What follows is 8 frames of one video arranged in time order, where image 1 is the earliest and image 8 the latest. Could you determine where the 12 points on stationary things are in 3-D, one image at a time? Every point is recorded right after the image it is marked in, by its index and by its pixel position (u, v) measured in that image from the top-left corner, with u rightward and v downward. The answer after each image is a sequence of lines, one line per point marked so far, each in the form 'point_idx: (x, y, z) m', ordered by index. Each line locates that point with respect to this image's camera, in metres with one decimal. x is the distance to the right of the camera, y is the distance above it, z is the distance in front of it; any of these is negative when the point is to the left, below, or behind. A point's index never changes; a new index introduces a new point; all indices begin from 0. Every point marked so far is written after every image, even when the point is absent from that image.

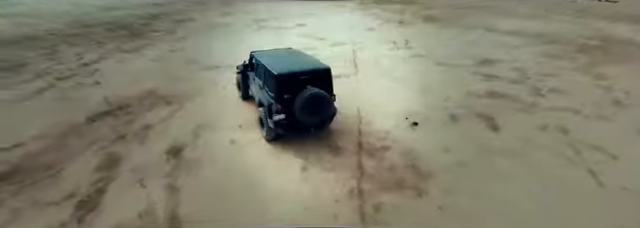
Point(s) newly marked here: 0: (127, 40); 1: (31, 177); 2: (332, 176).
0: (-9.7, +3.7, +13.7) m
1: (-5.1, -1.1, +4.9) m
2: (+0.1, -1.1, +4.9) m
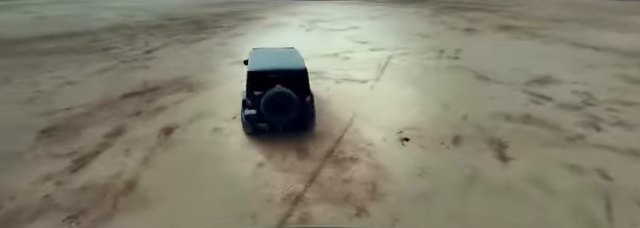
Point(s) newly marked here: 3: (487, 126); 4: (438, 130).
0: (-7.4, +4.6, +15.8) m
1: (-5.8, -0.5, +6.1) m
2: (-0.8, -1.1, +4.9) m
3: (+4.0, -0.3, +6.6) m
4: (+2.8, -0.4, +6.4) m
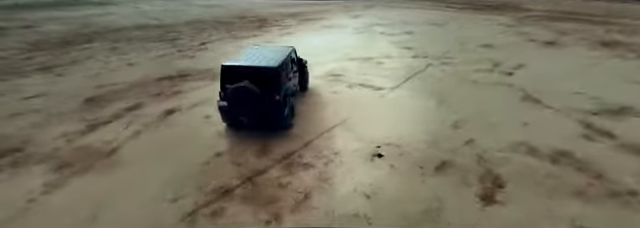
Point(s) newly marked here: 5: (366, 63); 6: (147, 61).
0: (-4.4, +5.3, +17.2) m
1: (-6.1, +0.3, +7.5) m
2: (-1.8, -1.0, +5.0) m
3: (+3.4, -0.8, +5.4) m
4: (+2.1, -0.8, +5.5) m
5: (+1.9, +2.1, +11.1) m
6: (-6.9, +2.1, +11.0) m
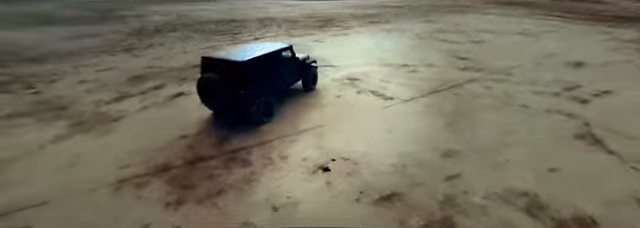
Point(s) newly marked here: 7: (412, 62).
0: (-0.8, +5.5, +17.7) m
1: (-6.0, +1.1, +9.0) m
2: (-2.8, -0.7, +5.3) m
3: (+2.2, -1.3, +4.2) m
4: (+1.1, -1.1, +4.7) m
5: (+2.9, +1.6, +10.0) m
6: (-5.4, +2.9, +12.5) m
7: (+3.7, +2.1, +11.0) m
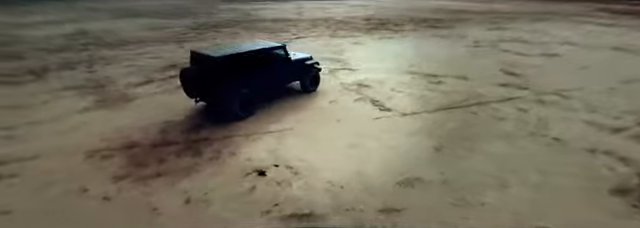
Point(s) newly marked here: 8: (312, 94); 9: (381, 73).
0: (+2.1, +5.2, +17.3) m
1: (-5.6, +1.7, +10.2) m
2: (-3.6, -0.4, +5.9) m
3: (+0.8, -1.6, +3.5) m
4: (-0.1, -1.2, +4.2) m
5: (+3.3, +1.1, +9.0) m
6: (-3.9, +3.3, +13.4) m
7: (+4.4, +1.5, +9.7) m
8: (-0.2, +0.6, +8.0) m
9: (+2.1, +1.4, +9.5) m
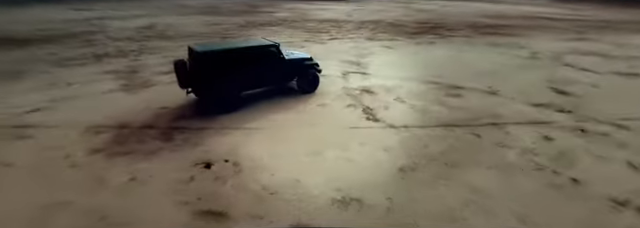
0: (+4.5, +4.8, +16.4) m
1: (-4.9, +2.2, +11.1) m
2: (-4.1, -0.1, +6.5) m
3: (-0.5, -1.7, +3.2) m
4: (-1.2, -1.2, +4.1) m
5: (+3.4, +0.7, +8.0) m
6: (-2.4, +3.6, +13.9) m
7: (+4.7, +0.9, +8.5) m
8: (-0.3, +0.5, +7.8) m
9: (+2.4, +1.1, +8.8) m
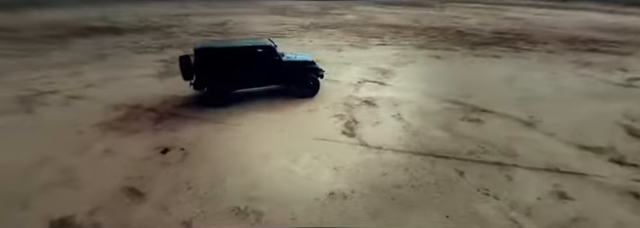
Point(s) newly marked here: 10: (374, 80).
0: (+7.2, +3.7, +14.4) m
1: (-3.6, +2.5, +12.0) m
2: (-4.4, +0.3, +7.4) m
3: (-2.1, -1.6, +3.2) m
4: (-2.4, -1.1, +4.3) m
5: (+3.2, 0.0, +6.8) m
6: (-0.2, +3.5, +14.0) m
7: (+4.6, +0.1, +6.8) m
8: (-0.3, +0.4, +7.6) m
9: (+2.6, +0.6, +7.8) m
10: (+1.9, +1.2, +9.1) m
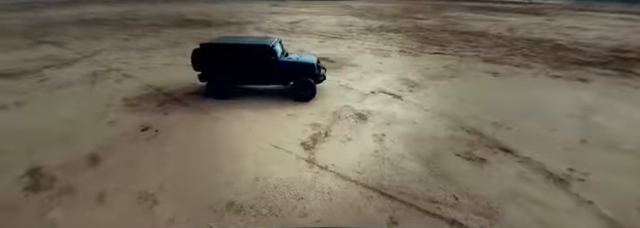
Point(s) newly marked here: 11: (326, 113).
0: (+9.2, +2.2, +11.3) m
1: (-1.8, +2.7, +12.4) m
2: (-4.4, +0.8, +8.3) m
3: (-3.7, -1.4, +3.6) m
4: (-3.6, -0.8, +4.8) m
5: (+2.6, -0.6, +5.3) m
6: (+2.1, +3.1, +13.2) m
7: (+4.0, -0.8, +5.0) m
8: (-0.5, +0.3, +7.2) m
9: (+2.4, 0.0, +6.5) m
10: (+2.2, +0.7, +7.9) m
11: (+0.3, 0.0, +6.6) m
